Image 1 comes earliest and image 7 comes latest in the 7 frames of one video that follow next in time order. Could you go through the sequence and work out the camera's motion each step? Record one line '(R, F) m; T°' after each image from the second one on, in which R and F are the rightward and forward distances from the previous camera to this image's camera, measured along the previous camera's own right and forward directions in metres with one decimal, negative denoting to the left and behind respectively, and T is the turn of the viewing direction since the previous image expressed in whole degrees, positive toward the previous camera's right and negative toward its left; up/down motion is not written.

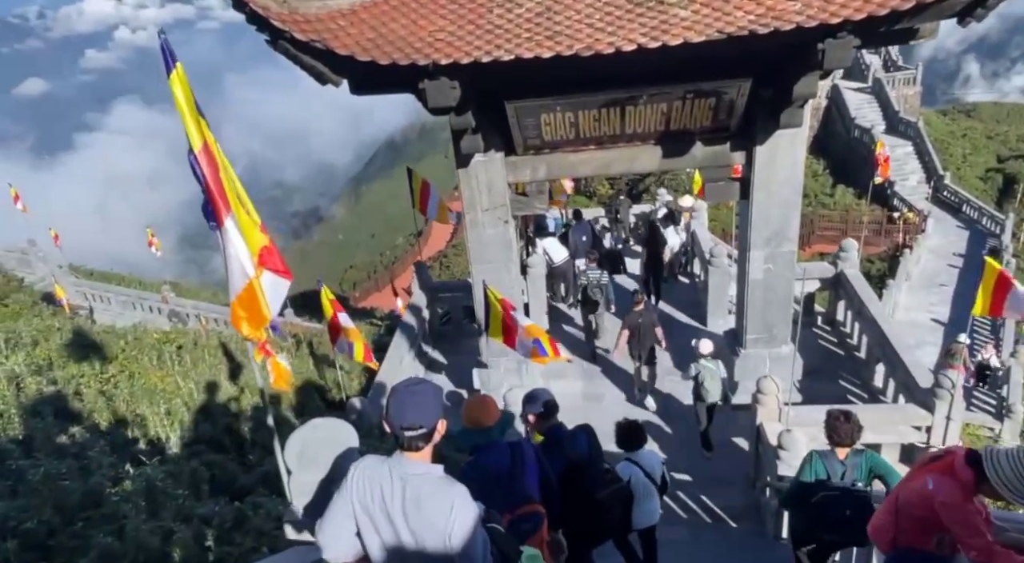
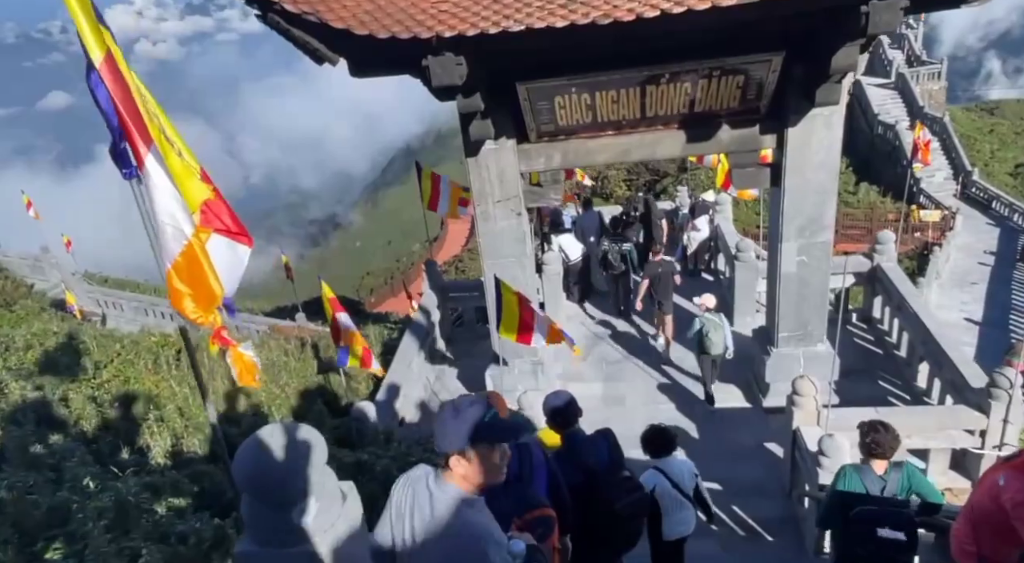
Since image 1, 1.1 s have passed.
(0.0, +0.5) m; -1°
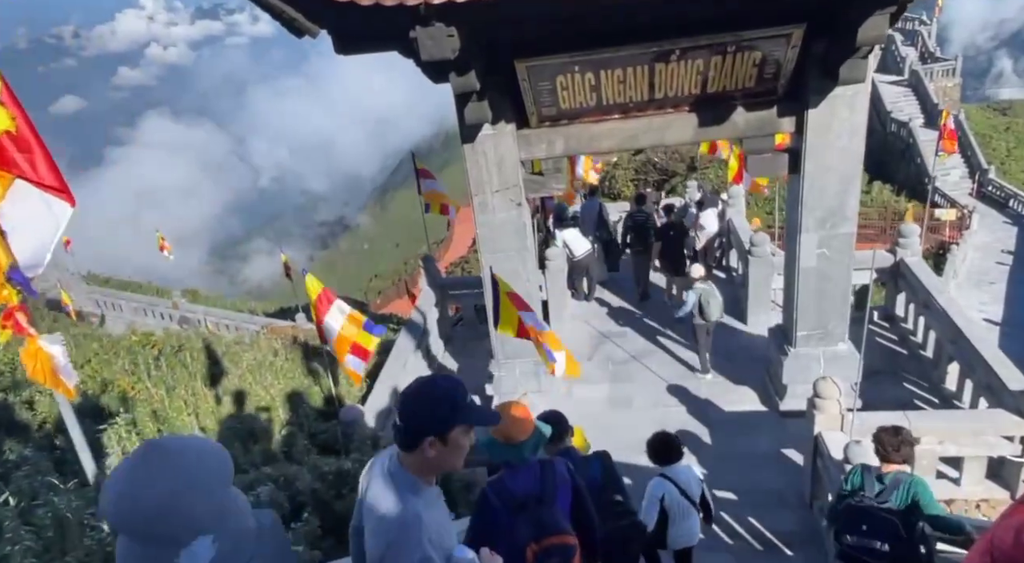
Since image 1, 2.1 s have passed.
(+0.1, +0.4) m; -1°
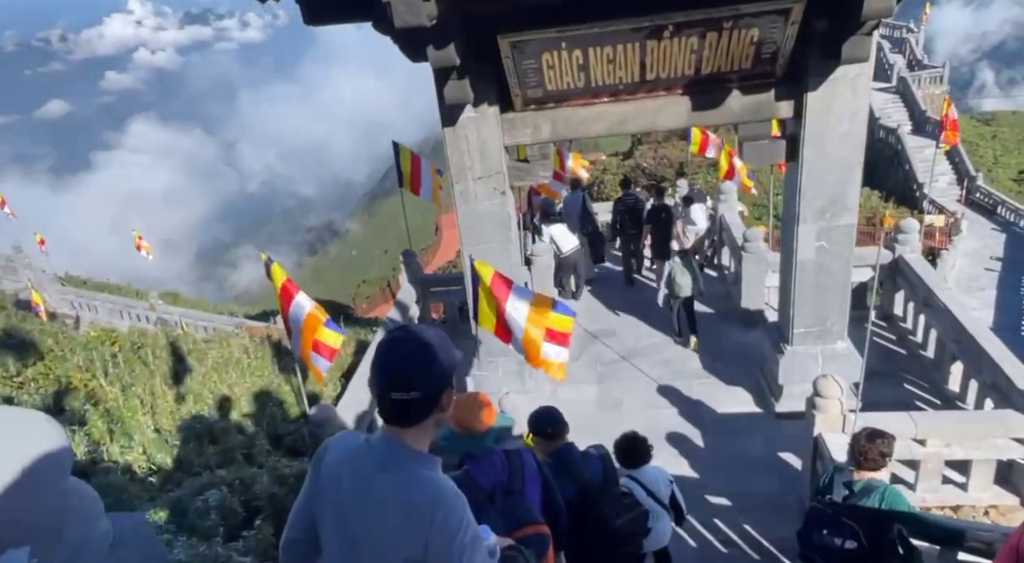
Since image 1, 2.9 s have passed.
(+0.1, +0.4) m; +1°
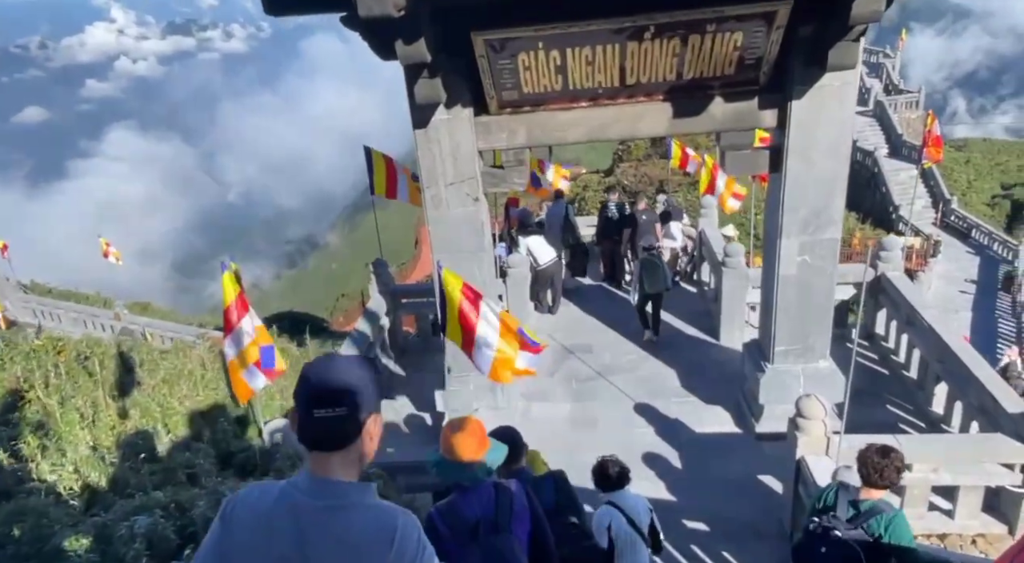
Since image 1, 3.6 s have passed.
(+0.1, +0.3) m; +2°
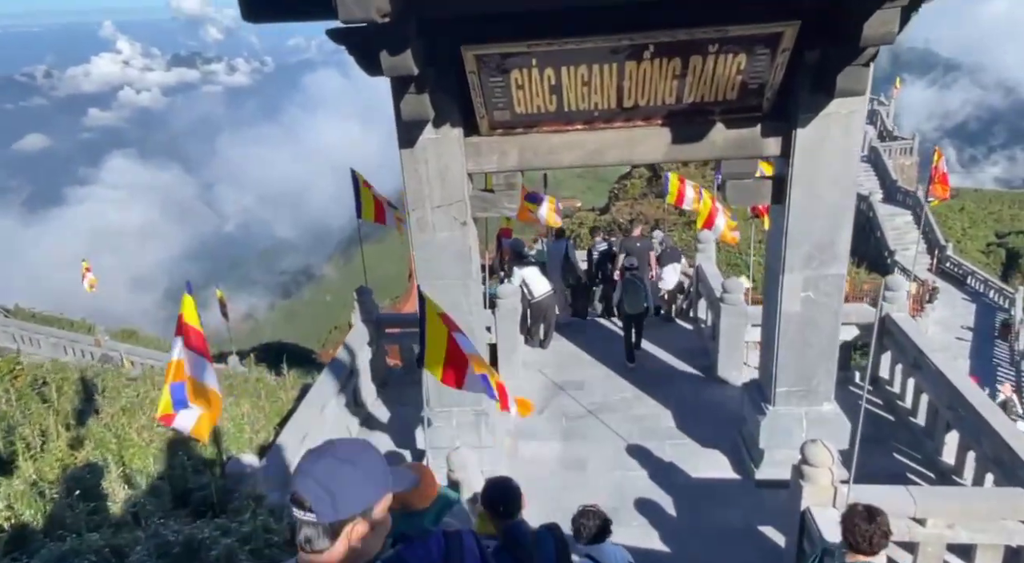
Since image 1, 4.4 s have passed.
(+0.1, +0.3) m; 0°
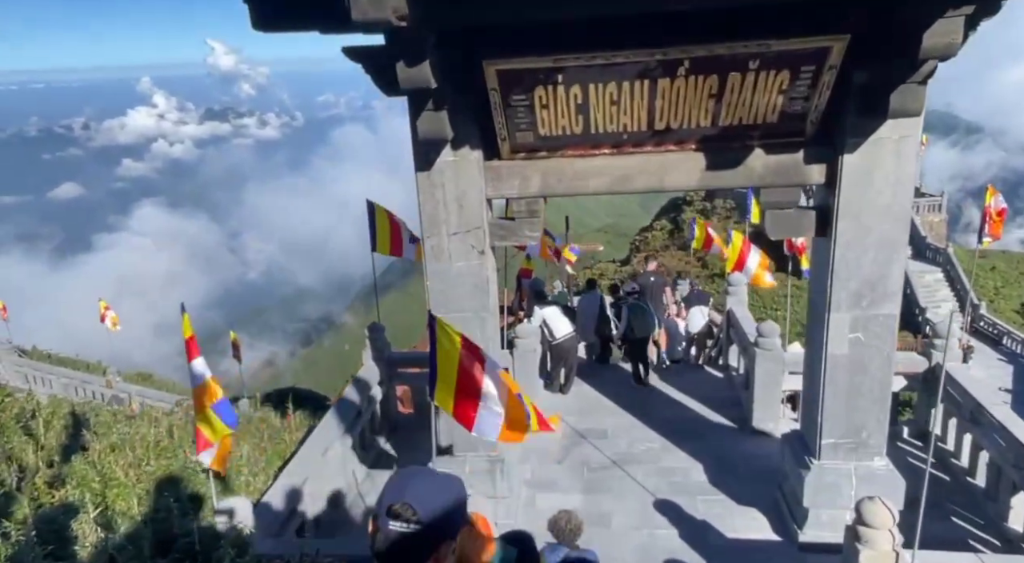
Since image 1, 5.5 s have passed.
(0.0, +0.4) m; -2°
